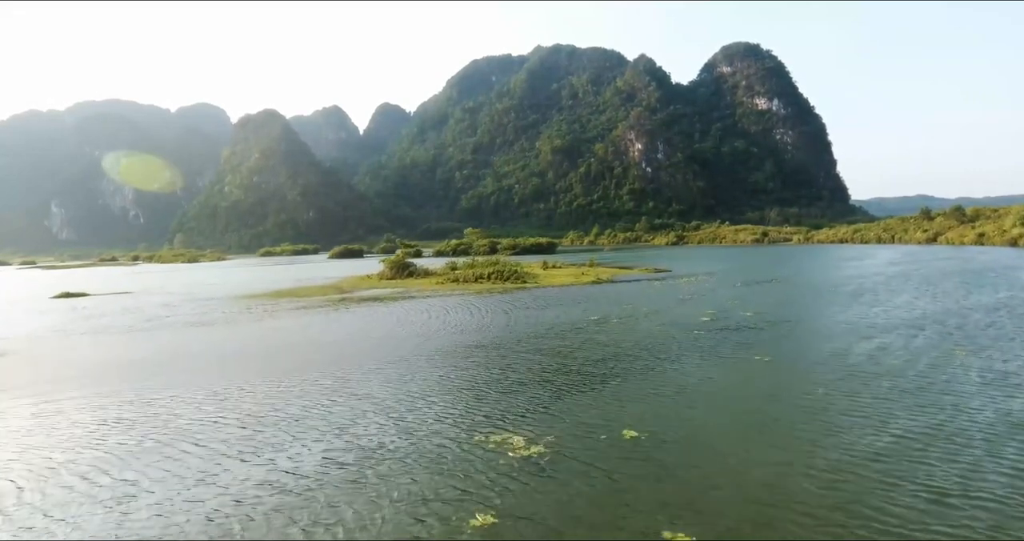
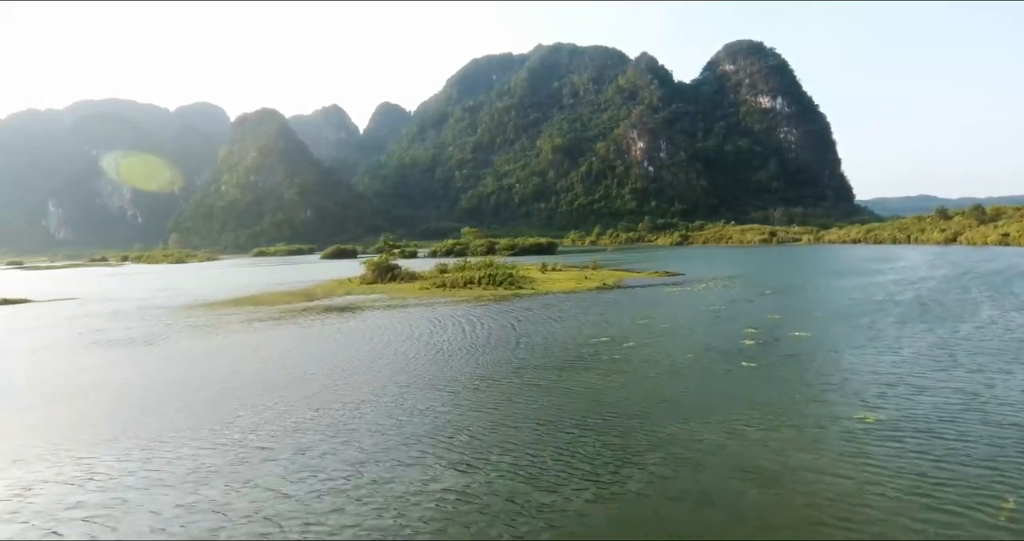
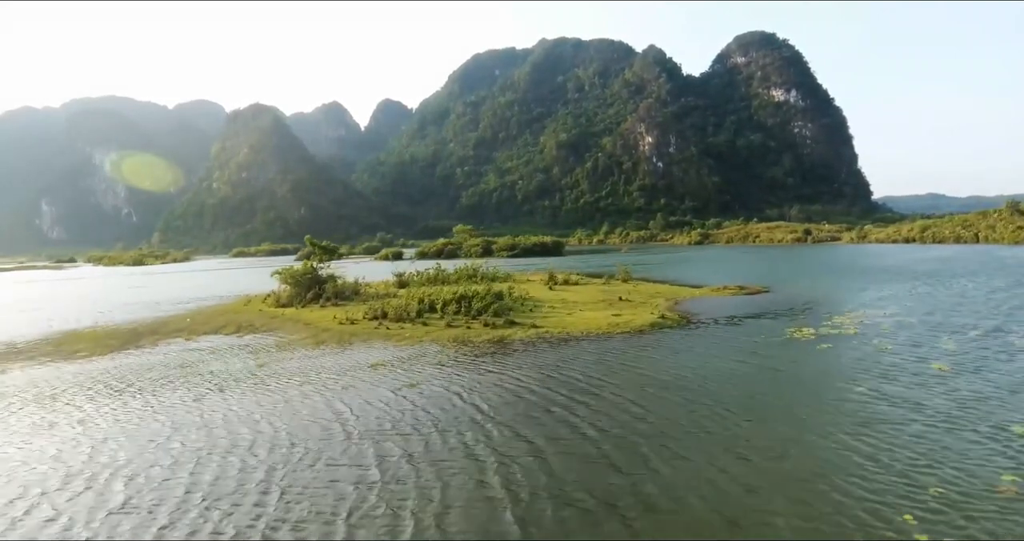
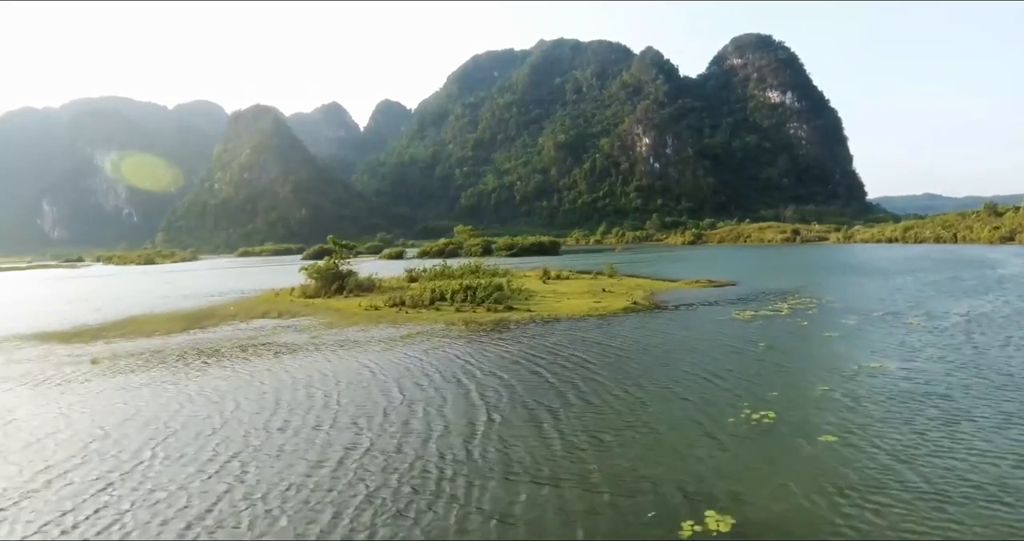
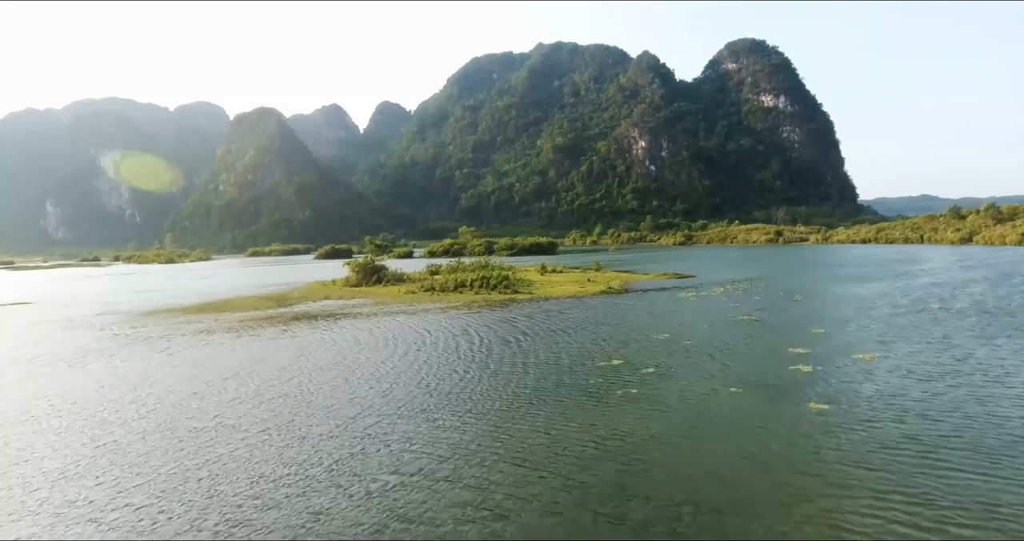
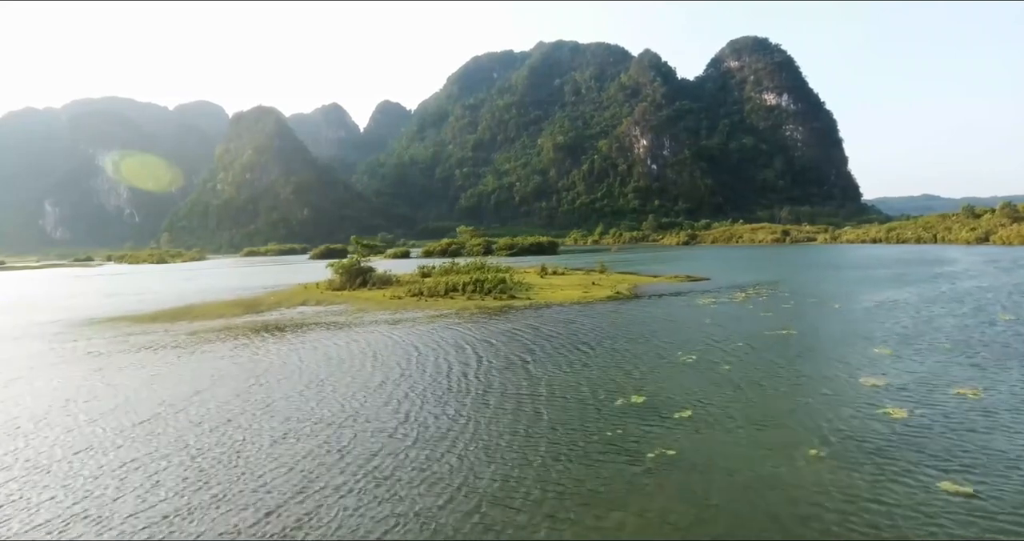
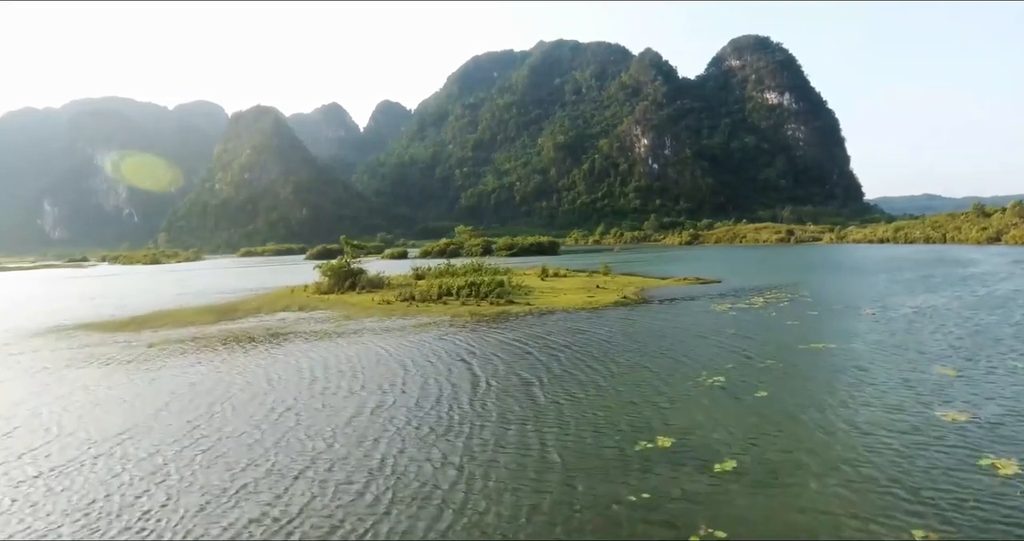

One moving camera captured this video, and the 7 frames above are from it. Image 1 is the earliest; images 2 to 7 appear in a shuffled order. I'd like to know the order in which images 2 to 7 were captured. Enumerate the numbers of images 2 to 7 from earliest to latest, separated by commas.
2, 5, 6, 7, 4, 3
